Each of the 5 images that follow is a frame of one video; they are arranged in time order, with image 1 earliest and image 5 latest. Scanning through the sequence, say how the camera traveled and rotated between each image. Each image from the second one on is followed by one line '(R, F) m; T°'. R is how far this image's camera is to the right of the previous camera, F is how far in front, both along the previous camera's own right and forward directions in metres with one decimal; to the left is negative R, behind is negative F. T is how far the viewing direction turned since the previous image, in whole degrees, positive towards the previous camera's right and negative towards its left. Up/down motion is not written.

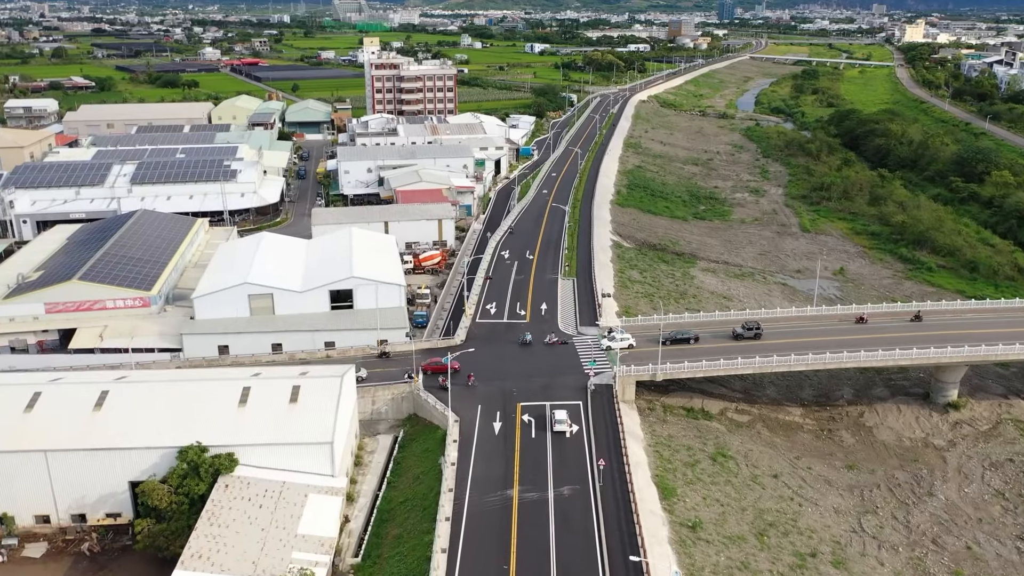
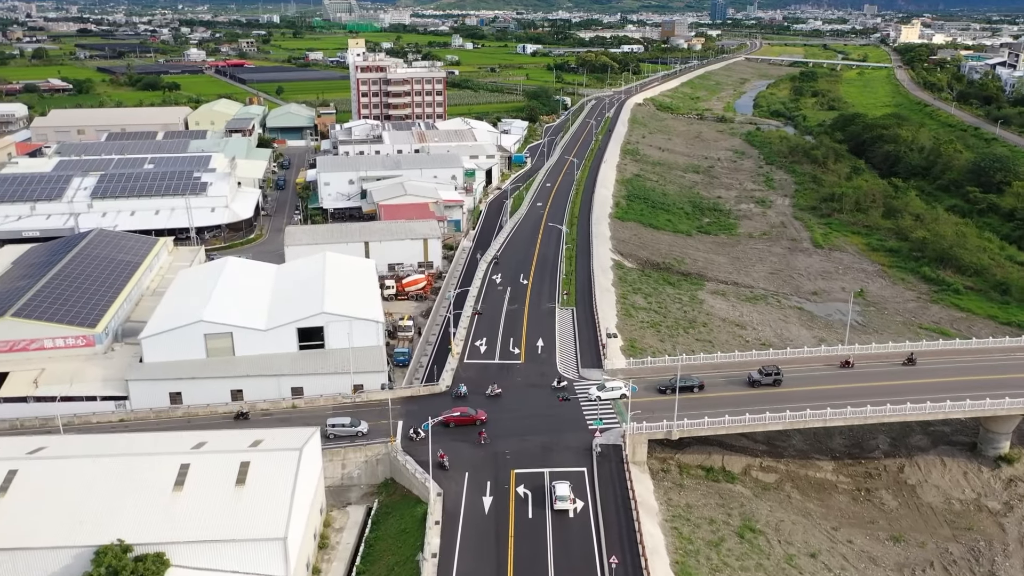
(0.0, +5.3) m; +1°
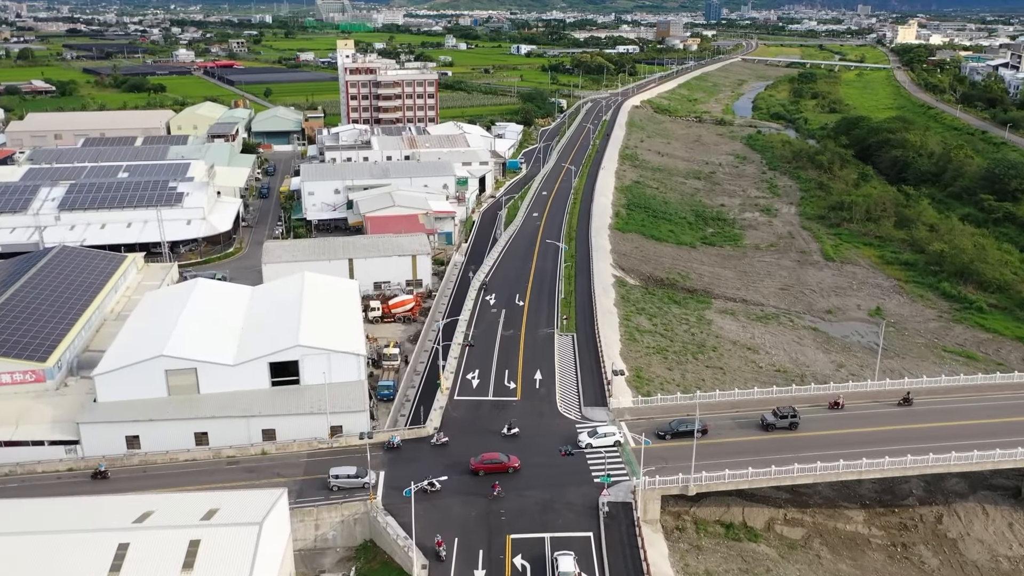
(0.0, +3.9) m; 0°
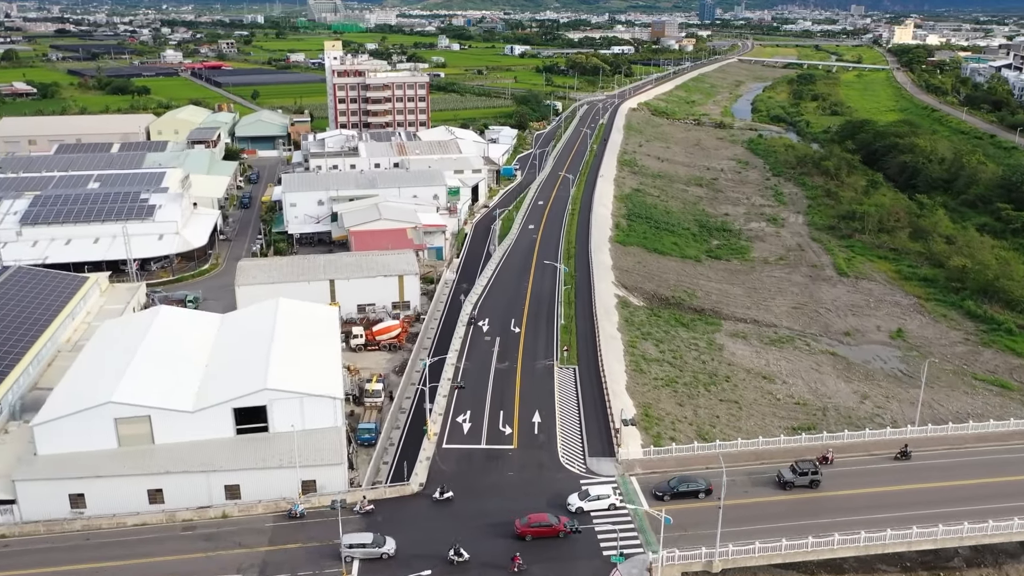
(0.0, +4.1) m; 0°
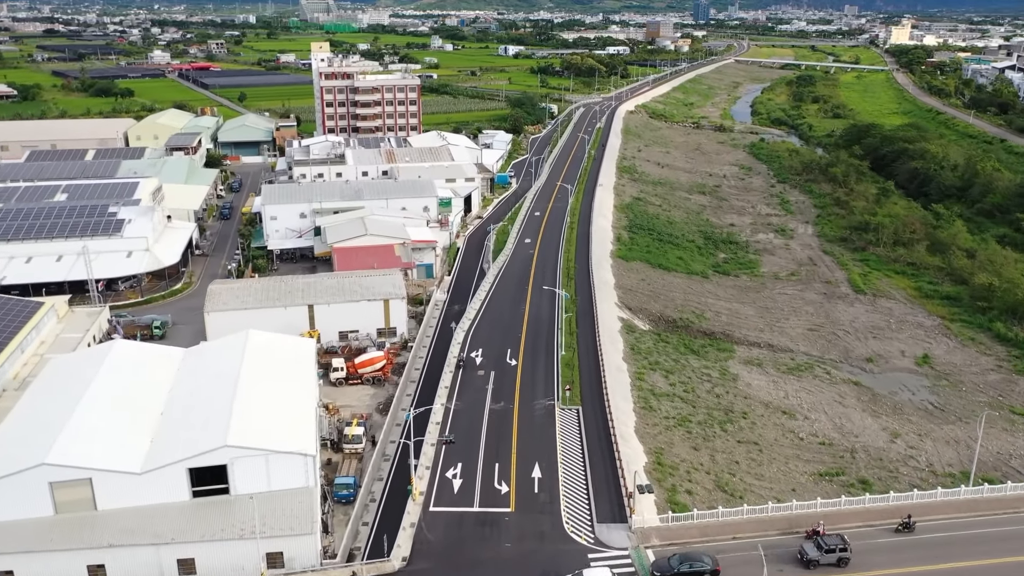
(-0.1, +4.1) m; 0°
